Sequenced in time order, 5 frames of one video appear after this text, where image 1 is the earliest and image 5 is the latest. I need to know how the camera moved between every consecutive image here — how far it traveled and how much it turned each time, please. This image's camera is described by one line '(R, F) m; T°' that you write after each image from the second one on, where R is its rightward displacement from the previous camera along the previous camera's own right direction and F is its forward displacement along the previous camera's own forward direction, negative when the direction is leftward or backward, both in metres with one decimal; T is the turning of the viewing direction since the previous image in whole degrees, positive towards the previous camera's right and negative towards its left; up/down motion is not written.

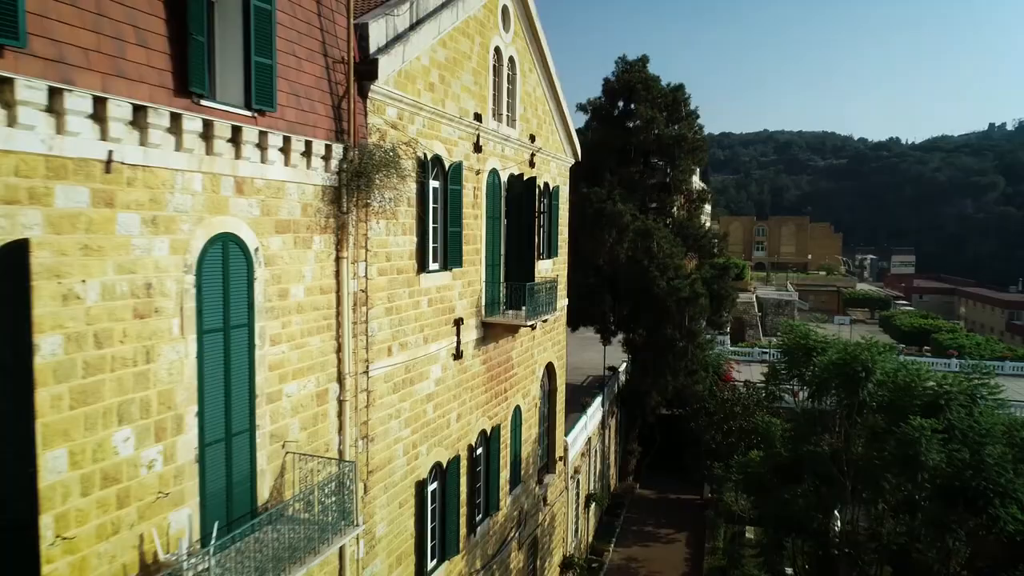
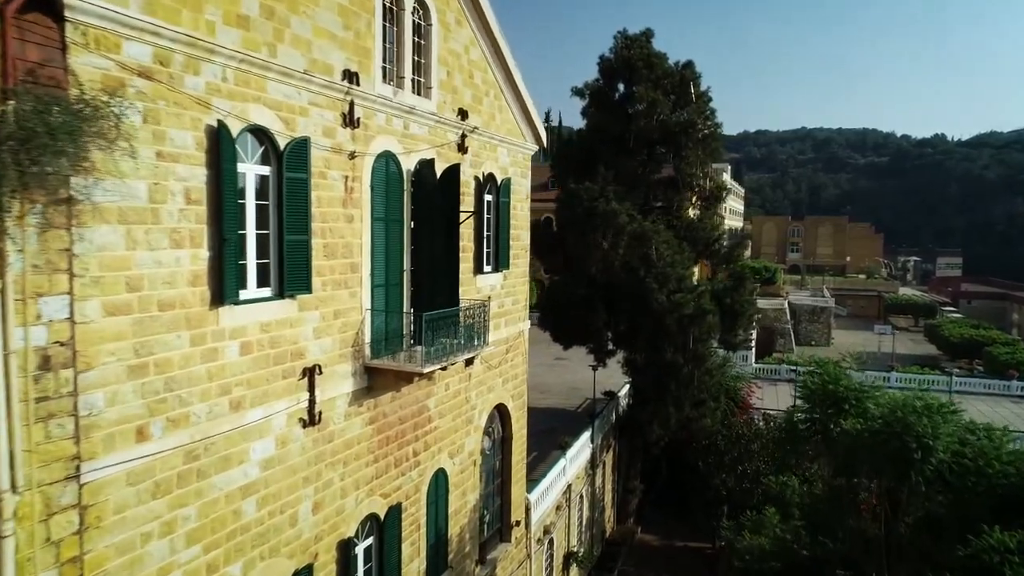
(+1.5, +3.1) m; -3°
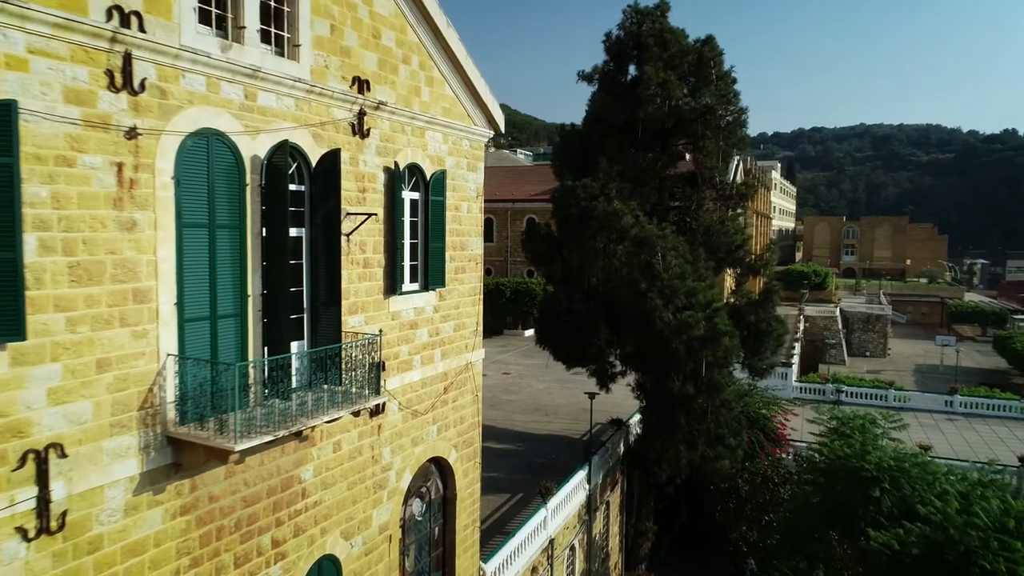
(+1.4, +2.4) m; -4°
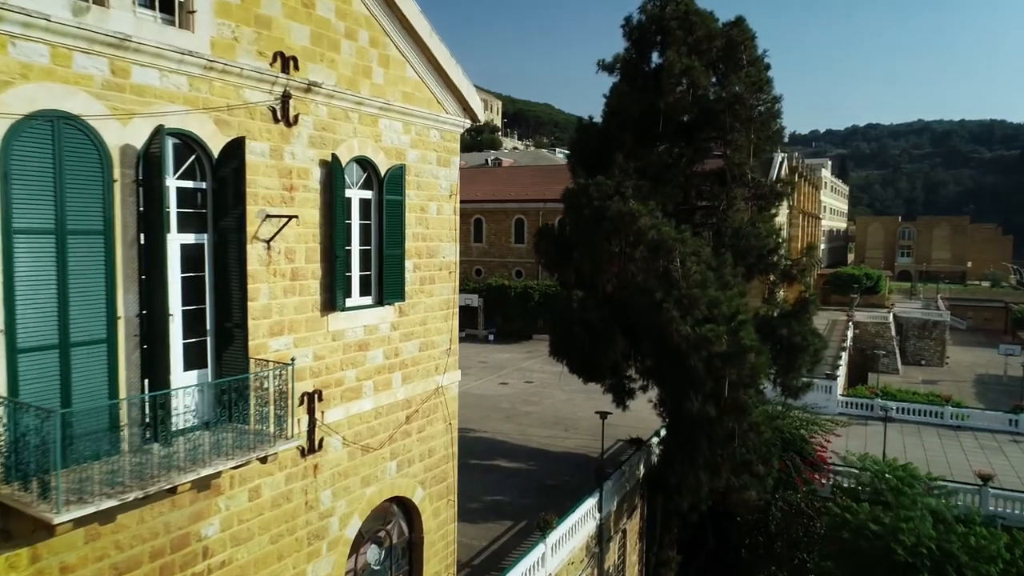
(+0.8, +1.3) m; -4°
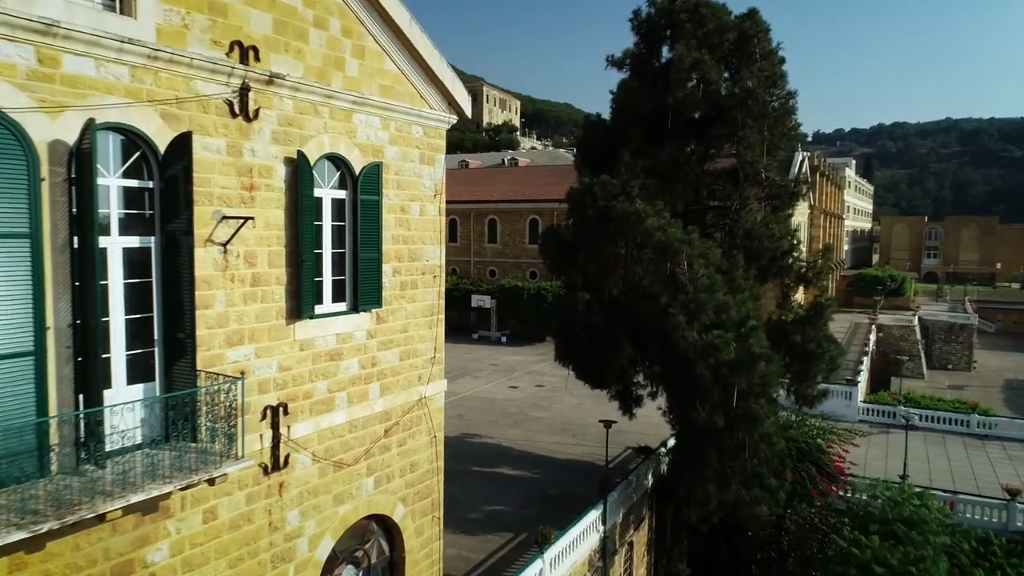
(+0.4, +0.5) m; -2°
